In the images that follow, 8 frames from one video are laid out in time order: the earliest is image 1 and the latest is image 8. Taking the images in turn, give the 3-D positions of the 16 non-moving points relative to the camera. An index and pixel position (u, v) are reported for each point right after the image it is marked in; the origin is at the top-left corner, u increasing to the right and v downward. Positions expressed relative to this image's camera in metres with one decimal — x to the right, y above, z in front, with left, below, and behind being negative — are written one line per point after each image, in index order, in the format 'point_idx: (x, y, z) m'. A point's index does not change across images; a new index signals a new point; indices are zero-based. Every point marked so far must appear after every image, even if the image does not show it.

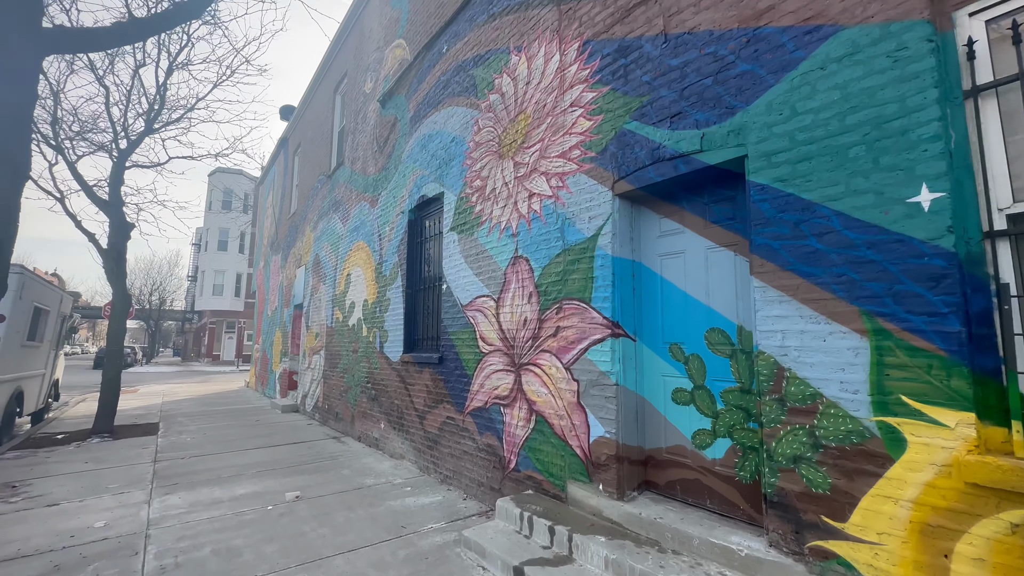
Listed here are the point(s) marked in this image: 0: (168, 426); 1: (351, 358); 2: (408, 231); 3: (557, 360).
0: (-7.1, -2.8, +9.2) m
1: (-2.9, -1.3, +8.2) m
2: (-1.5, +0.8, +6.7) m
3: (+0.4, -0.6, +3.9) m
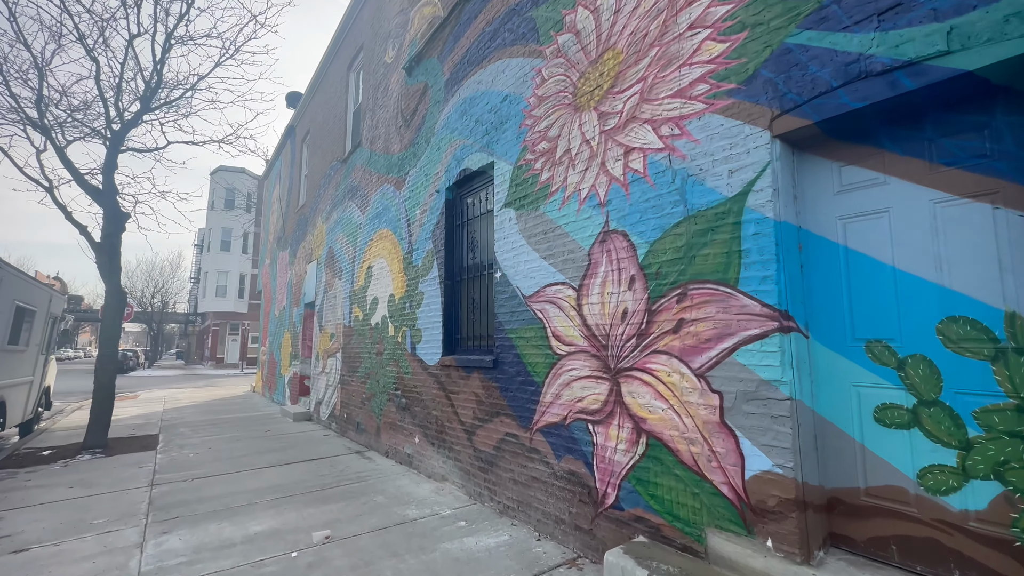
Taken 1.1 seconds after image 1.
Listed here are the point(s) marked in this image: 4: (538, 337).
0: (-6.4, -2.8, +8.3) m
1: (-2.2, -1.2, +7.2) m
2: (-0.8, +1.0, +5.7) m
3: (+1.1, -0.5, +2.9) m
4: (+0.2, -0.5, +4.1) m
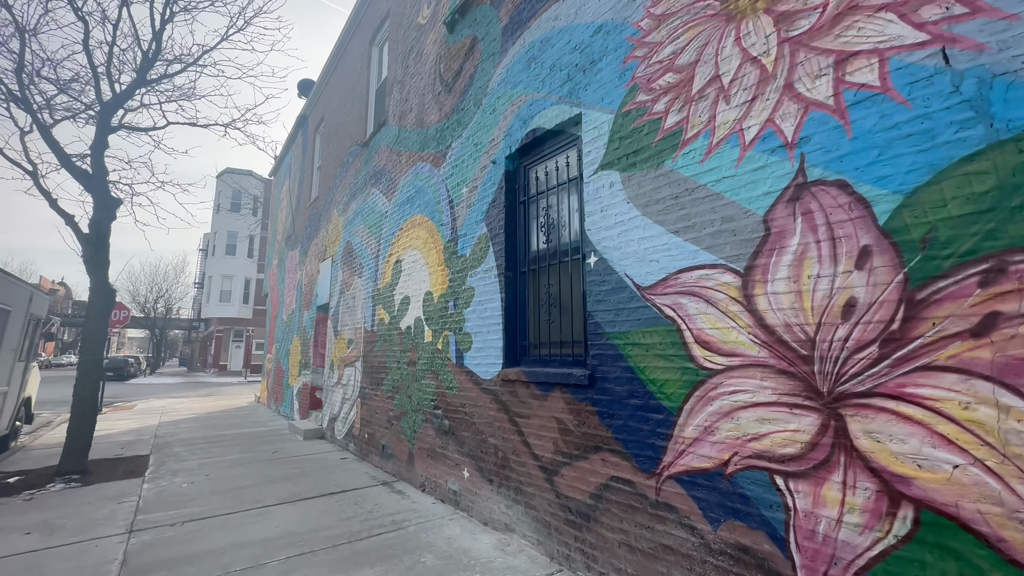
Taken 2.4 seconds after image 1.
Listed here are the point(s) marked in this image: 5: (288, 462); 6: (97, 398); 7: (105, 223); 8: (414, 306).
0: (-5.6, -2.7, +7.1) m
1: (-1.4, -1.2, +6.0) m
2: (-0.1, +1.0, +4.5) m
3: (+1.8, -0.4, +1.7) m
4: (+1.0, -0.4, +2.9) m
5: (-3.5, -2.7, +6.9) m
6: (-6.3, -1.7, +6.7) m
7: (-6.6, +1.1, +7.2) m
8: (-1.3, -0.3, +6.0) m
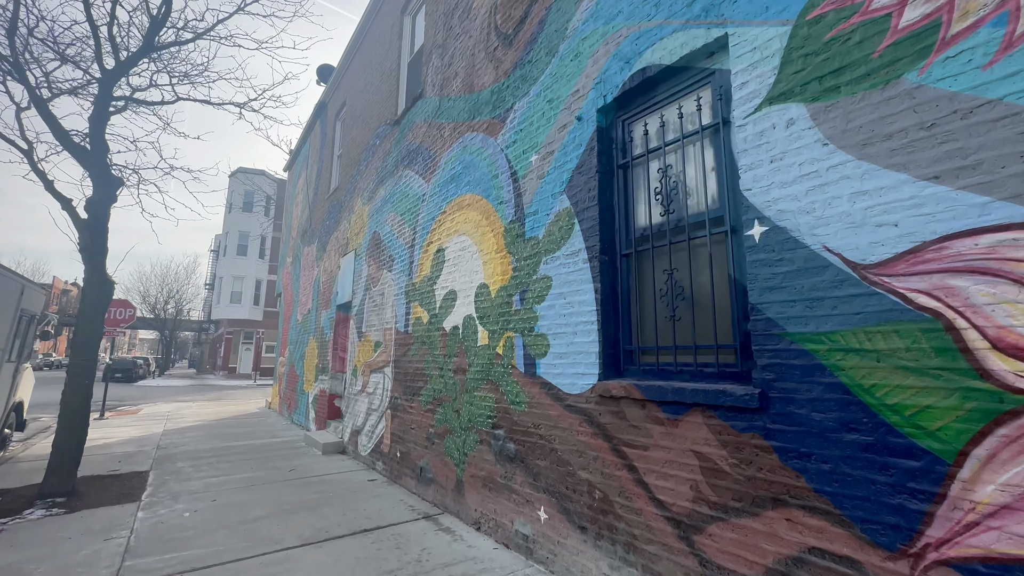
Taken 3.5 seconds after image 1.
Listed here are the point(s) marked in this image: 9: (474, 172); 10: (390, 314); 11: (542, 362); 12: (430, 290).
0: (-4.8, -2.6, +6.1) m
1: (-0.7, -1.1, +5.0) m
2: (+0.7, +1.1, +3.6) m
3: (+2.5, -0.3, +0.6) m
4: (+1.7, -0.3, +1.8) m
5: (-2.7, -2.6, +5.9) m
6: (-5.5, -1.5, +5.8) m
7: (-5.8, +1.2, +6.4) m
8: (-0.5, -0.2, +5.0) m
9: (-0.4, +1.3, +5.1) m
10: (-1.8, -0.4, +6.7) m
11: (+0.3, -0.6, +3.8) m
12: (-1.0, 0.0, +5.7) m
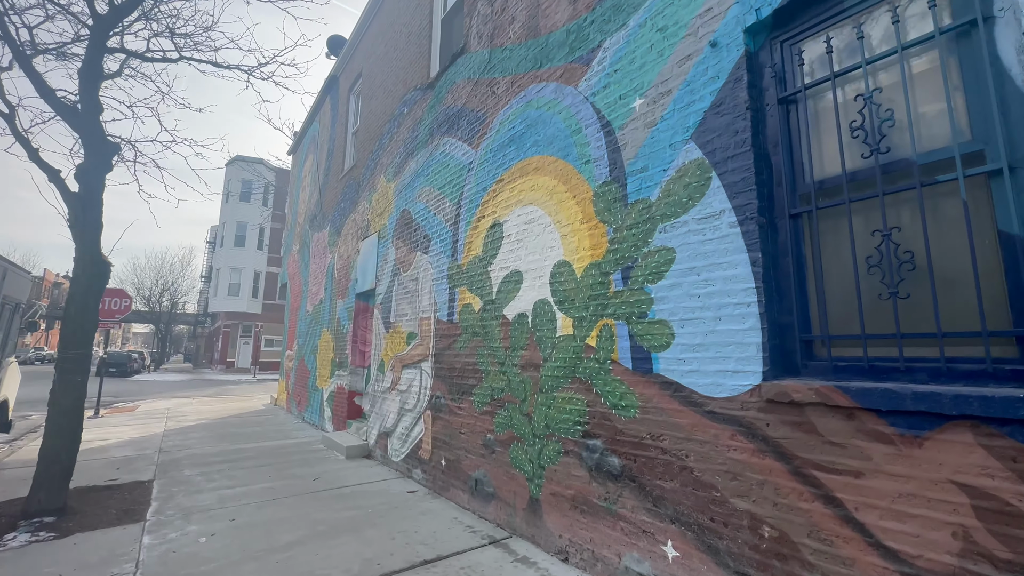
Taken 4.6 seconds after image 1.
0: (-4.1, -2.4, +5.3) m
1: (+0.1, -0.9, +4.2) m
2: (+1.4, +1.3, +2.7) m
3: (+3.3, -0.2, -0.1) m
4: (+2.5, -0.1, +1.1) m
5: (-2.0, -2.4, +5.1) m
6: (-4.8, -1.3, +5.0) m
7: (-5.1, +1.4, +5.5) m
8: (+0.2, 0.0, +4.2) m
9: (+0.3, +1.5, +4.3) m
10: (-1.1, -0.2, +5.9) m
11: (+1.0, -0.5, +3.0) m
12: (-0.3, +0.2, +4.9) m
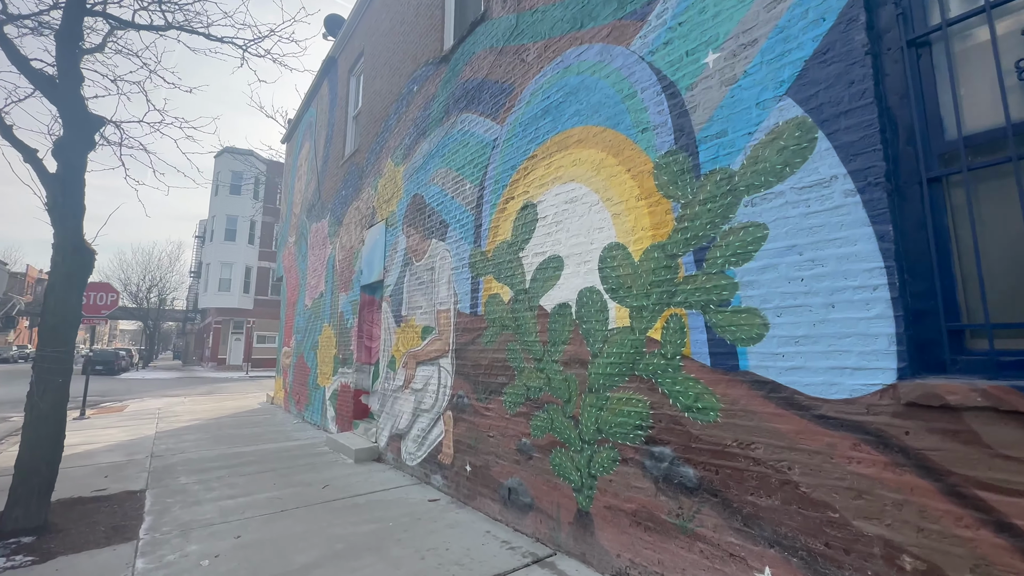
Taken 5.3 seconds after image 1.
0: (-3.8, -2.3, +4.8) m
1: (+0.4, -0.8, +3.8) m
2: (+1.8, +1.4, +2.3) m
3: (+3.7, -0.1, -0.5) m
4: (+2.9, 0.0, +0.6) m
5: (-1.6, -2.3, +4.6) m
6: (-4.4, -1.2, +4.4) m
7: (-4.8, +1.5, +4.9) m
8: (+0.5, +0.1, +3.7) m
9: (+0.6, +1.6, +3.8) m
10: (-0.8, 0.0, +5.4) m
11: (+1.4, -0.4, +2.6) m
12: (0.0, +0.3, +4.4) m
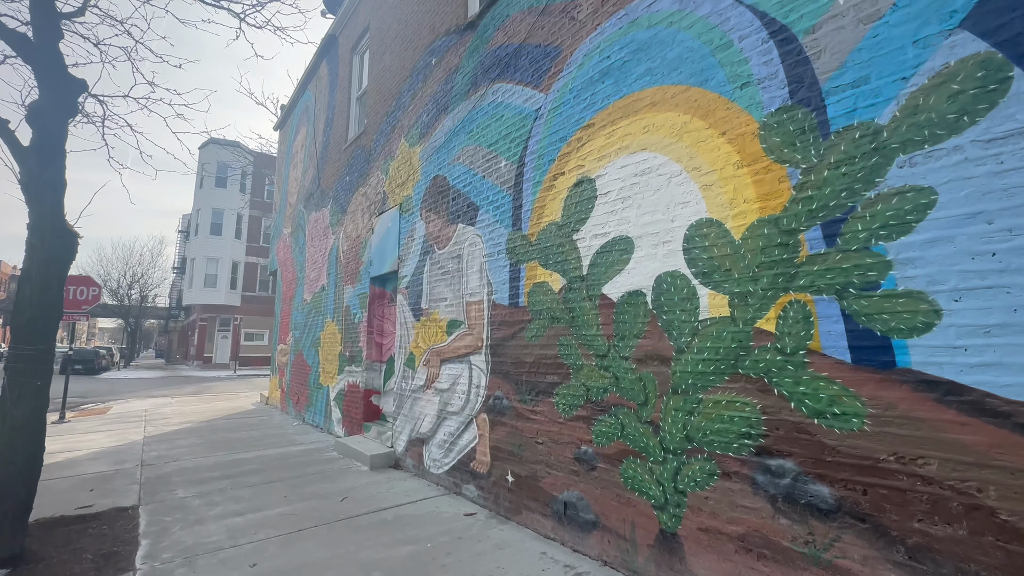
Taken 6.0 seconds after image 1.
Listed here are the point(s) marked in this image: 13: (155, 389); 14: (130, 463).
0: (-3.3, -2.2, +4.2) m
1: (+0.9, -0.7, +3.2) m
2: (+2.3, +1.5, +1.8) m
3: (+4.3, 0.0, -1.0) m
4: (+3.4, +0.1, +0.2) m
5: (-1.2, -2.2, +4.1) m
6: (-4.0, -1.1, +3.8) m
7: (-4.3, +1.6, +4.3) m
8: (+1.0, +0.2, +3.2) m
9: (+1.1, +1.7, +3.3) m
10: (-0.4, +0.1, +4.9) m
11: (+1.9, -0.3, +2.1) m
12: (+0.5, +0.4, +3.9) m
13: (-14.1, -4.0, +17.6) m
14: (-5.4, -2.5, +6.4) m
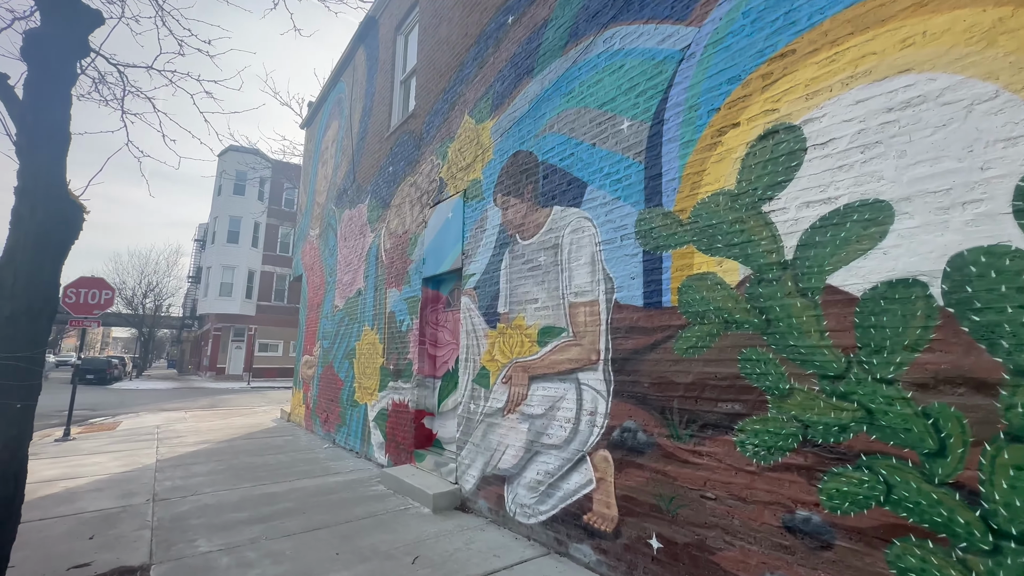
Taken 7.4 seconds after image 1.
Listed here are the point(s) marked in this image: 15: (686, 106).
0: (-2.3, -2.1, +3.1) m
1: (+1.9, -0.6, +2.1) m
2: (+3.3, +1.6, +0.7) m
3: (+5.2, +0.2, -2.1) m
4: (+4.4, +0.2, -1.0) m
5: (-0.2, -2.1, +2.9) m
6: (-3.0, -1.0, +2.7) m
7: (-3.3, +1.7, +3.3) m
8: (+2.0, +0.3, +2.1) m
9: (+2.1, +1.8, +2.2) m
10: (+0.6, +0.1, +3.8) m
11: (+2.8, -0.2, +0.9) m
12: (+1.5, +0.5, +2.8) m
13: (-12.8, -4.2, +16.7) m
14: (-4.4, -2.5, +5.3) m
15: (+1.3, +1.3, +3.3) m
